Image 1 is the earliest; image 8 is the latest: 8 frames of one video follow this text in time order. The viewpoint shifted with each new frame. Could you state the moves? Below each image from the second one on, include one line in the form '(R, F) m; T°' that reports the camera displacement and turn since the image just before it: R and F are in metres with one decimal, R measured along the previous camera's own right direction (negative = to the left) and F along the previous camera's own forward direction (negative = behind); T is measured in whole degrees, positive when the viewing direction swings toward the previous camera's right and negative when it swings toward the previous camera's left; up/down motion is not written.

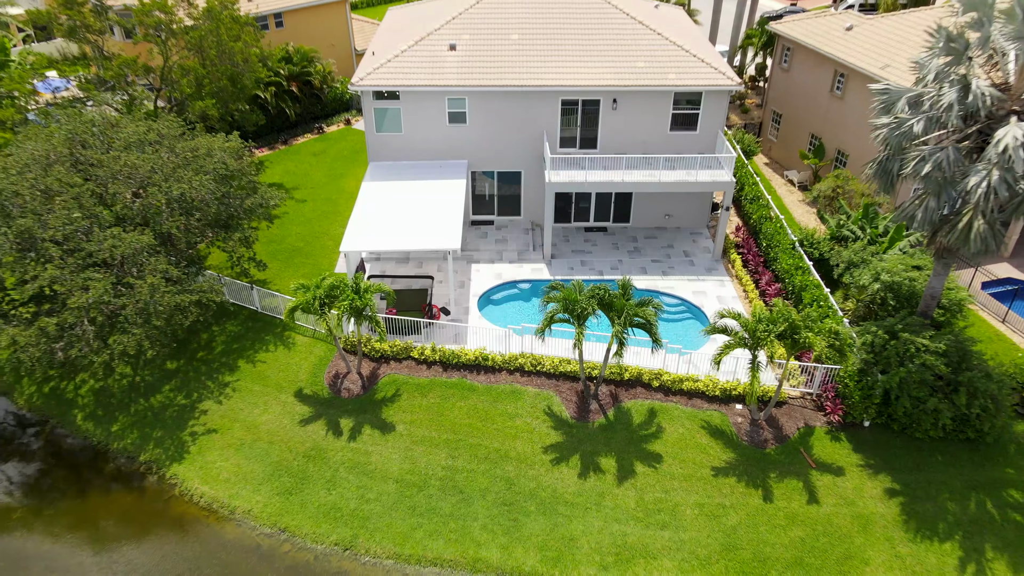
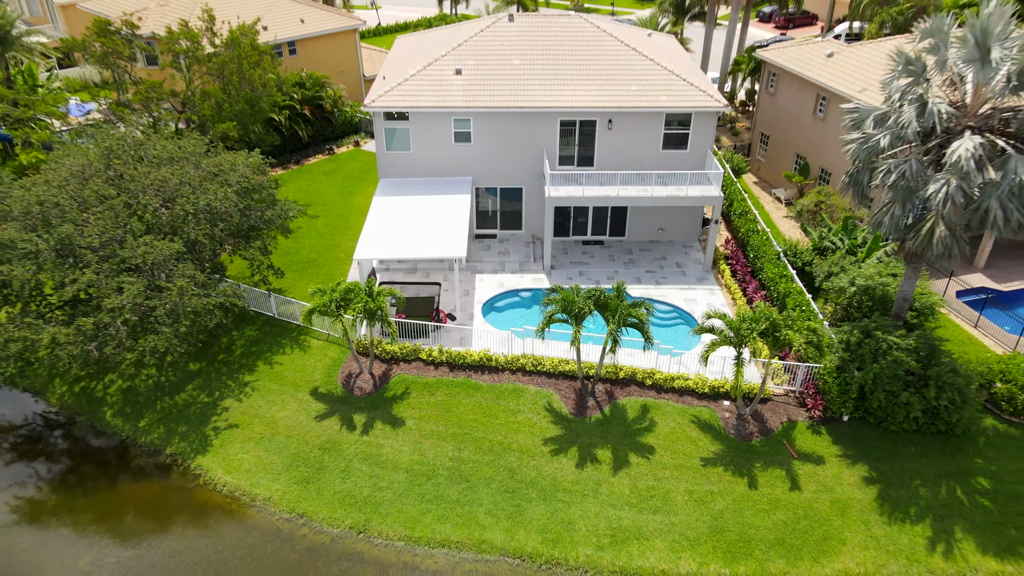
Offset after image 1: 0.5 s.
(0.0, -0.9) m; 0°
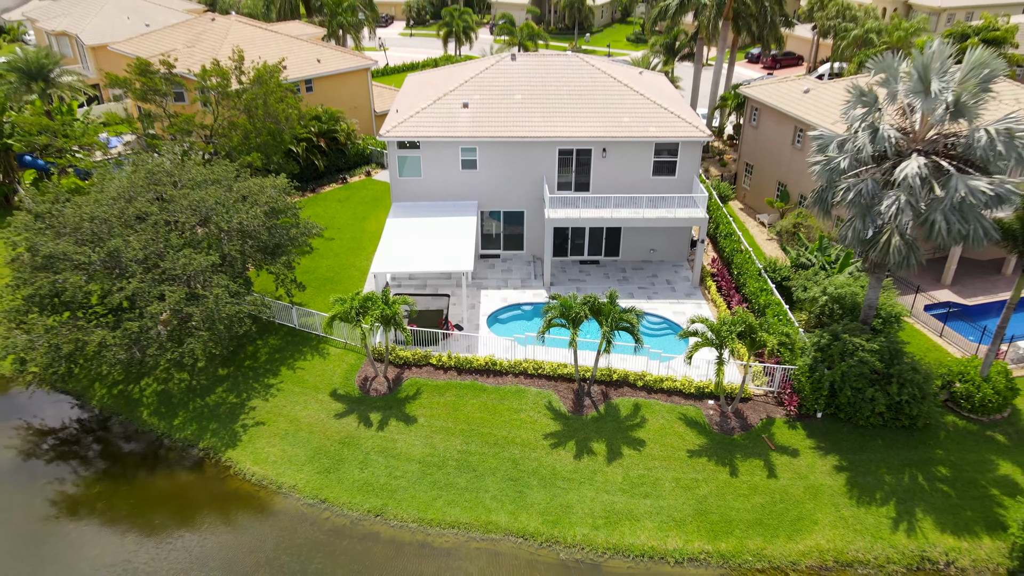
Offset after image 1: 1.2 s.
(-0.1, -1.3) m; 0°
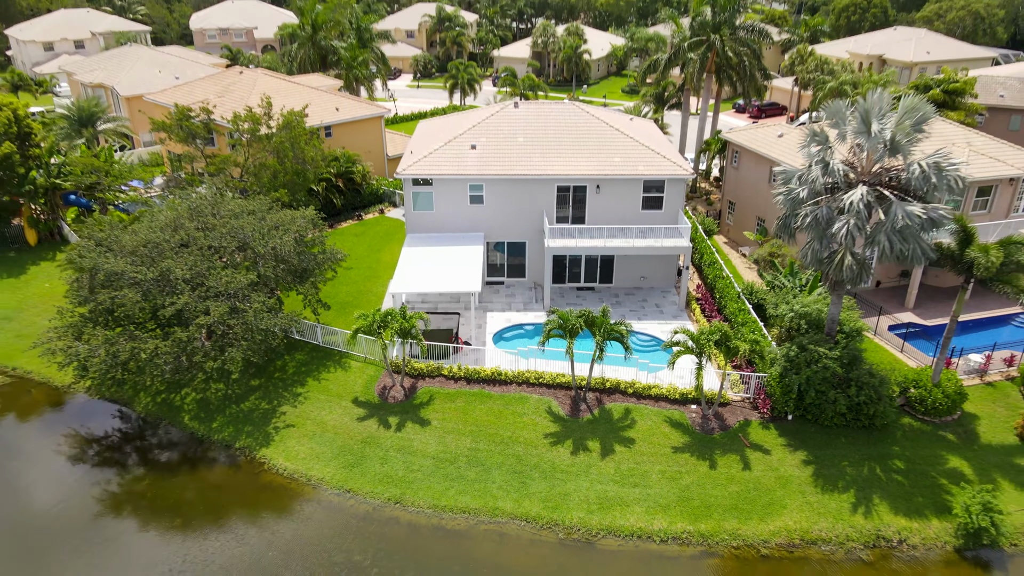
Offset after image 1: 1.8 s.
(-0.1, -1.8) m; 0°
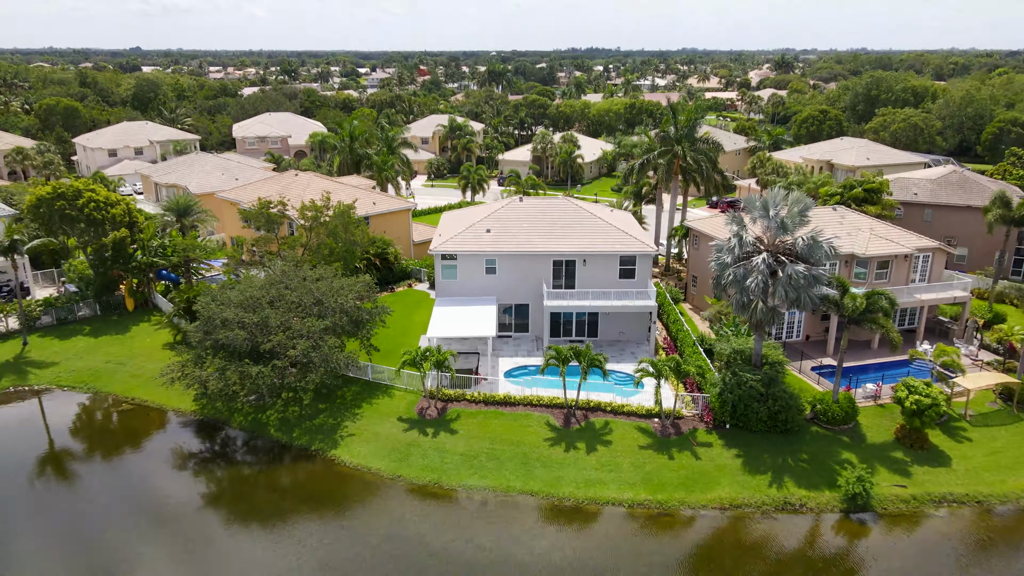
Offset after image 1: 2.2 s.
(-0.2, -5.5) m; 0°
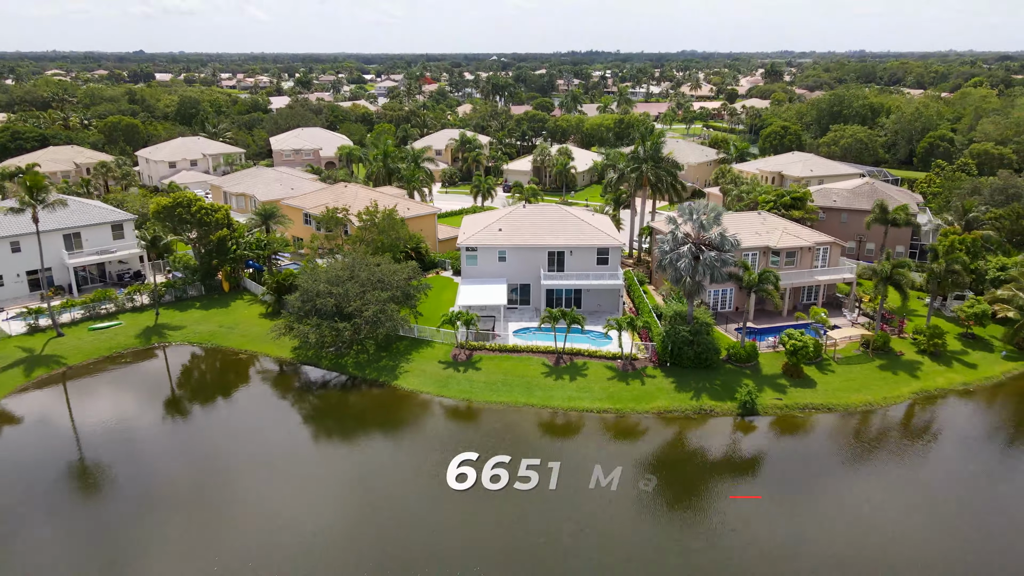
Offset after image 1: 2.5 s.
(-0.3, -9.2) m; 0°
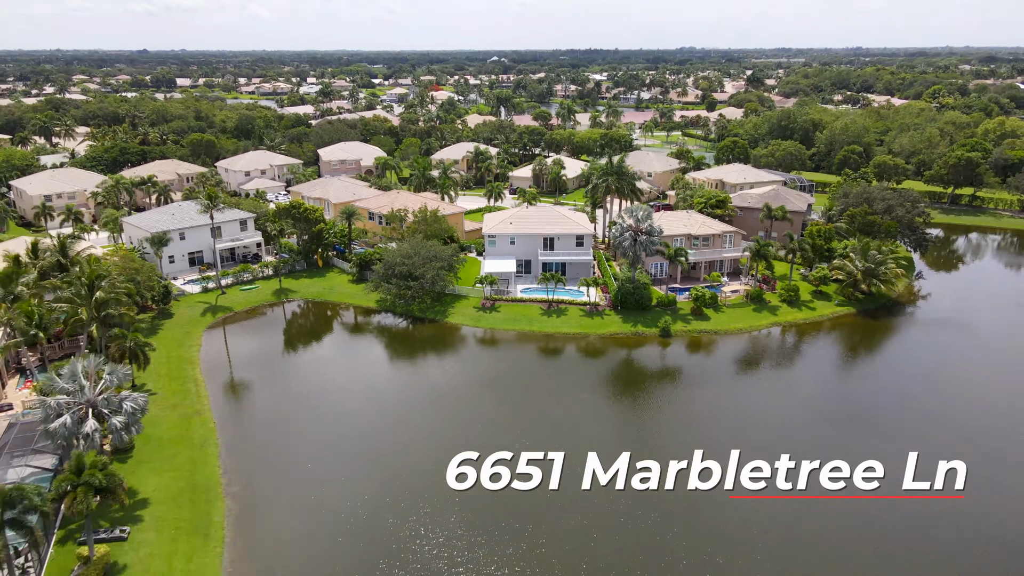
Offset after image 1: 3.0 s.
(-0.5, -17.1) m; 0°
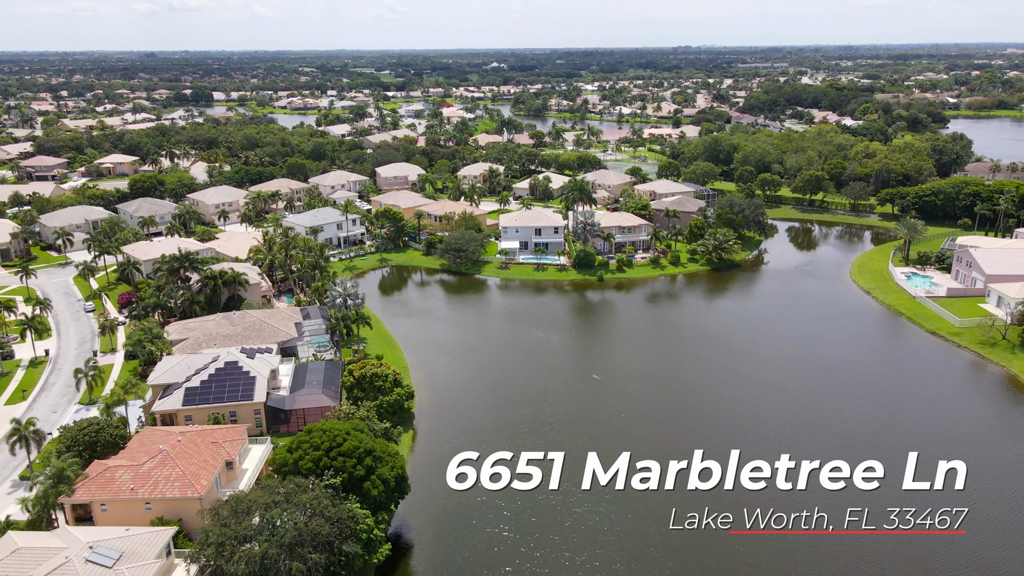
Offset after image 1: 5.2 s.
(-0.7, -36.8) m; 0°
